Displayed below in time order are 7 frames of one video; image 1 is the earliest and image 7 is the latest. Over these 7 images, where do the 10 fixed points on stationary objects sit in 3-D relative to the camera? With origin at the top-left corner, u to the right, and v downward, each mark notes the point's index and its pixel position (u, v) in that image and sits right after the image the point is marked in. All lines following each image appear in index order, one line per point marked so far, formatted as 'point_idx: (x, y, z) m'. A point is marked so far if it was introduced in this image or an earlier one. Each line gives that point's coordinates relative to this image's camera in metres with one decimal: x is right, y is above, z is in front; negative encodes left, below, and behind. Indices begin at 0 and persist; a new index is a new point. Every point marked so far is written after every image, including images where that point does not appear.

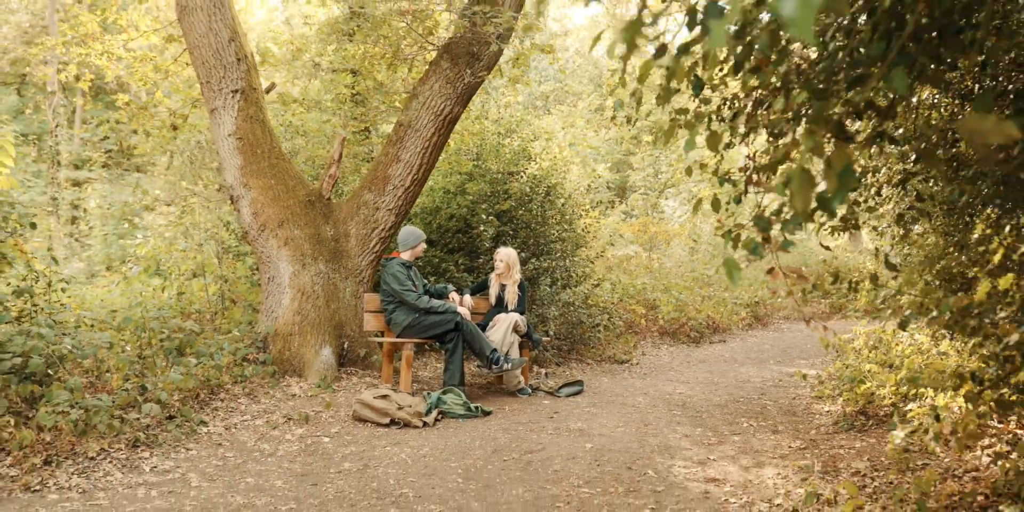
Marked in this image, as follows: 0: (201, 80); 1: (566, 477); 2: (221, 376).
0: (-2.7, +1.5, +6.9) m
1: (+0.3, -1.1, +4.1) m
2: (-2.1, -0.9, +5.9) m
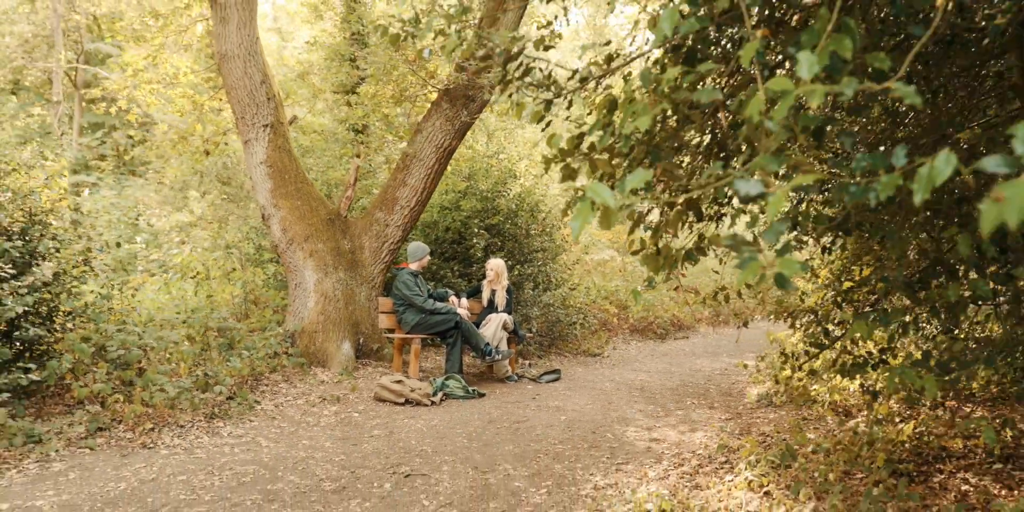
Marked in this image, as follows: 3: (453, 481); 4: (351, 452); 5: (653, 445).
0: (-2.8, +1.4, +8.2) m
1: (+0.2, -1.2, +5.4) m
2: (-2.2, -1.0, +7.1) m
3: (-0.3, -1.2, +4.5) m
4: (-1.0, -1.2, +5.1) m
5: (+0.9, -1.2, +5.2) m
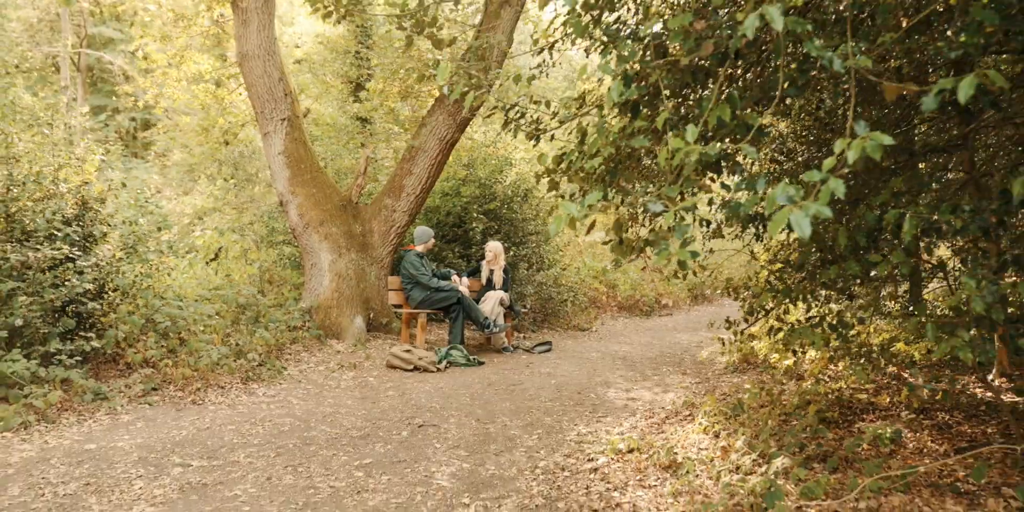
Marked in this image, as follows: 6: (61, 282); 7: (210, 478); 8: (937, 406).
0: (-2.8, +1.6, +8.9) m
1: (+0.2, -1.1, +6.3) m
2: (-2.2, -0.8, +8.0) m
3: (-0.3, -1.1, +5.3) m
4: (-1.0, -1.1, +6.0) m
5: (+0.9, -1.1, +6.1) m
6: (-3.4, -0.2, +6.1) m
7: (-1.6, -1.1, +4.2) m
8: (+2.6, -0.9, +5.0) m
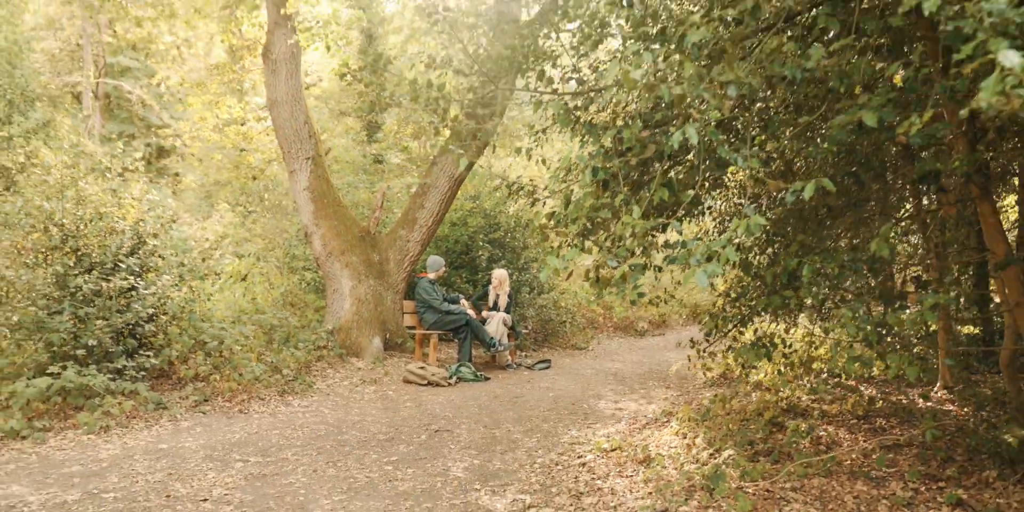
0: (-2.8, +1.3, +9.9) m
1: (+0.2, -1.3, +7.2) m
2: (-2.2, -1.1, +8.9) m
3: (-0.3, -1.4, +6.2) m
4: (-1.0, -1.4, +6.9) m
5: (+0.9, -1.3, +7.0) m
6: (-3.4, -0.4, +7.1) m
7: (-1.5, -1.3, +5.1) m
8: (+2.7, -1.1, +5.9) m
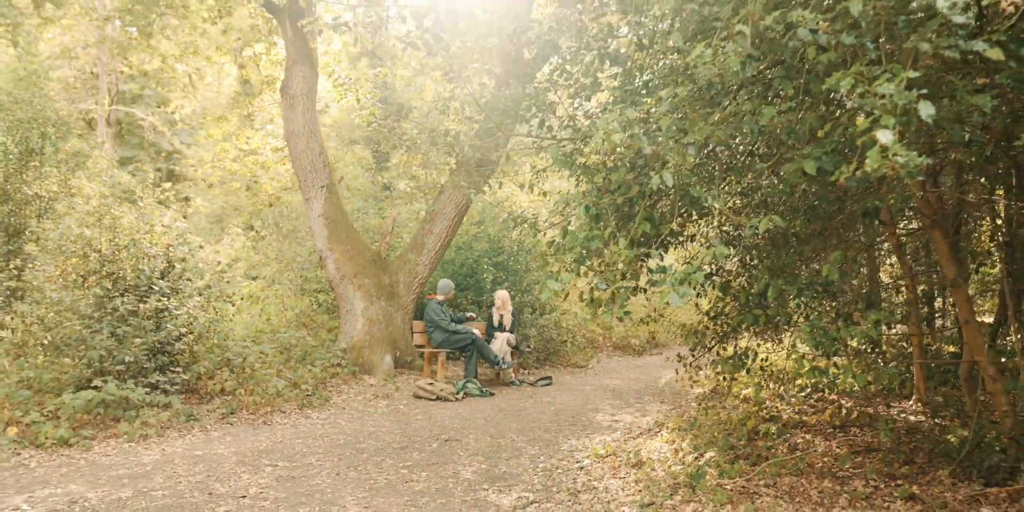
0: (-2.7, +1.0, +10.5) m
1: (+0.3, -1.5, +7.7) m
2: (-2.2, -1.4, +9.5) m
3: (-0.3, -1.6, +6.8) m
4: (-1.0, -1.6, +7.4) m
5: (+0.9, -1.5, +7.6) m
6: (-3.3, -0.7, +7.6) m
7: (-1.5, -1.5, +5.7) m
8: (+2.7, -1.3, +6.5) m
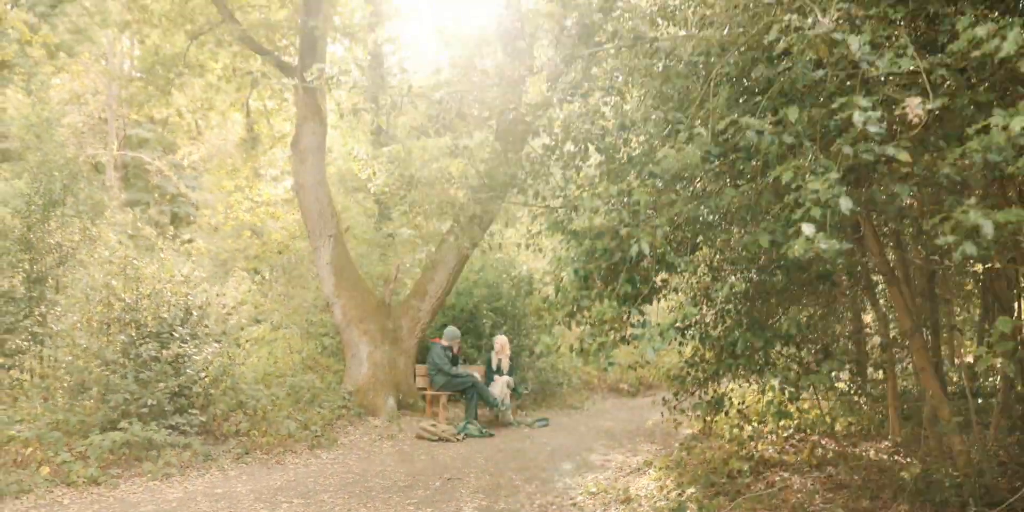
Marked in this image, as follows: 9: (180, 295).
0: (-2.8, +0.4, +11.1) m
1: (+0.2, -2.0, +8.2) m
2: (-2.2, -1.9, +9.9) m
3: (-0.3, -2.0, +7.2) m
4: (-1.0, -2.0, +7.9) m
5: (+0.9, -2.0, +8.0) m
6: (-3.3, -1.2, +8.1) m
7: (-1.5, -1.9, +6.1) m
8: (+2.7, -1.8, +7.0) m
9: (-3.6, -0.4, +8.7) m
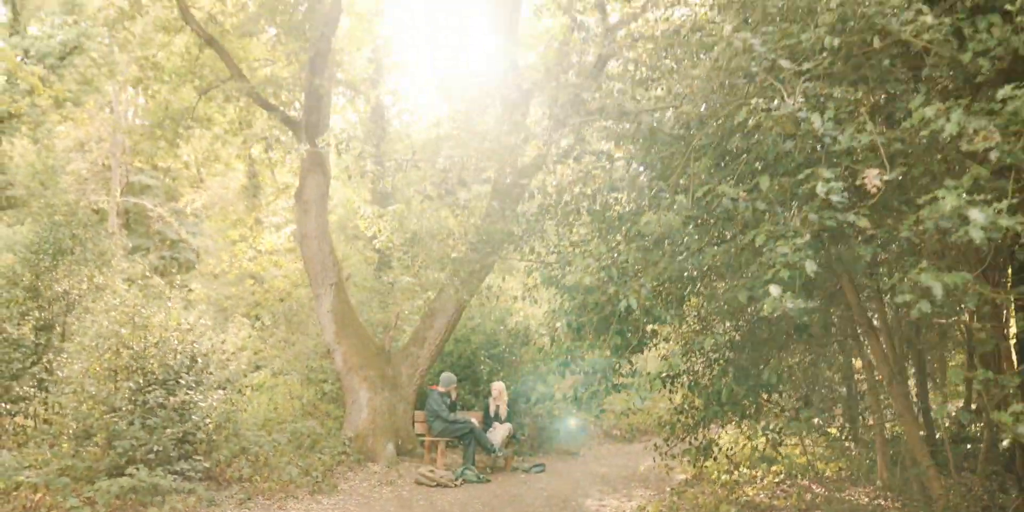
0: (-2.8, -0.3, +11.4) m
1: (+0.2, -2.5, +8.4) m
2: (-2.2, -2.5, +10.1) m
3: (-0.3, -2.5, +7.4) m
4: (-1.0, -2.5, +8.0) m
5: (+0.9, -2.5, +8.2) m
6: (-3.4, -1.7, +8.3) m
7: (-1.5, -2.3, +6.3) m
8: (+2.6, -2.2, +7.2) m
9: (-3.6, -1.0, +9.0) m
